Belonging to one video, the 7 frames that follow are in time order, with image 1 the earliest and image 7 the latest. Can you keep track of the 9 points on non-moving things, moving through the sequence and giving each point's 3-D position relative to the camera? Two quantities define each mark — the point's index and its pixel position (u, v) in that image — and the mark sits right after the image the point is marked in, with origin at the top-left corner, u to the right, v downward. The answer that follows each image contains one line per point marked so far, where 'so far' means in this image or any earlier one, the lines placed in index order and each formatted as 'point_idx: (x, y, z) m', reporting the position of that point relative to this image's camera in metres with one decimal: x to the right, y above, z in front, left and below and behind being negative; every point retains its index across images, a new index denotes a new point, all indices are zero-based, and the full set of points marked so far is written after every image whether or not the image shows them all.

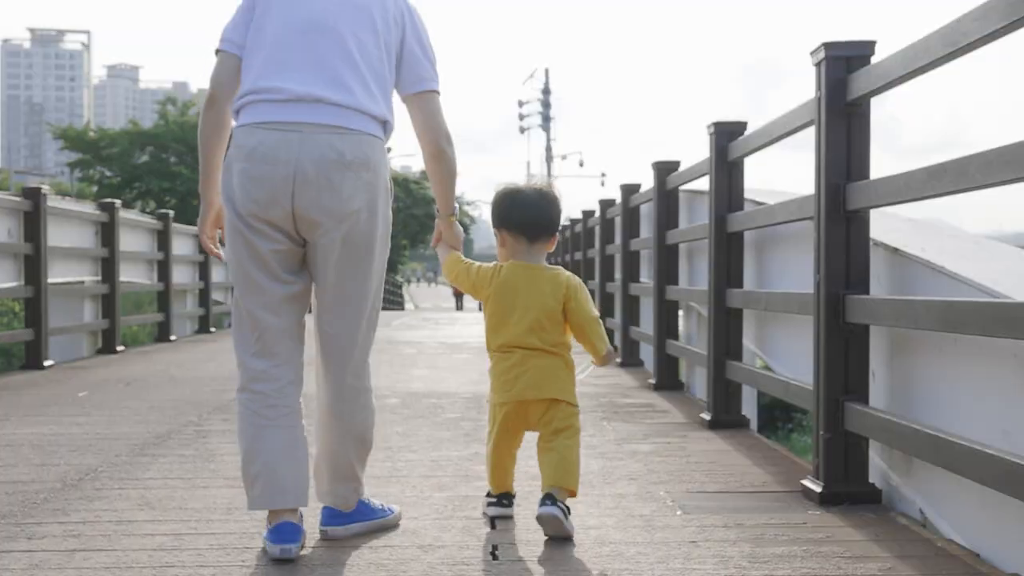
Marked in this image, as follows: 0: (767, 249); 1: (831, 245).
0: (+1.1, +0.2, +4.7) m
1: (+0.9, +0.1, +3.2) m
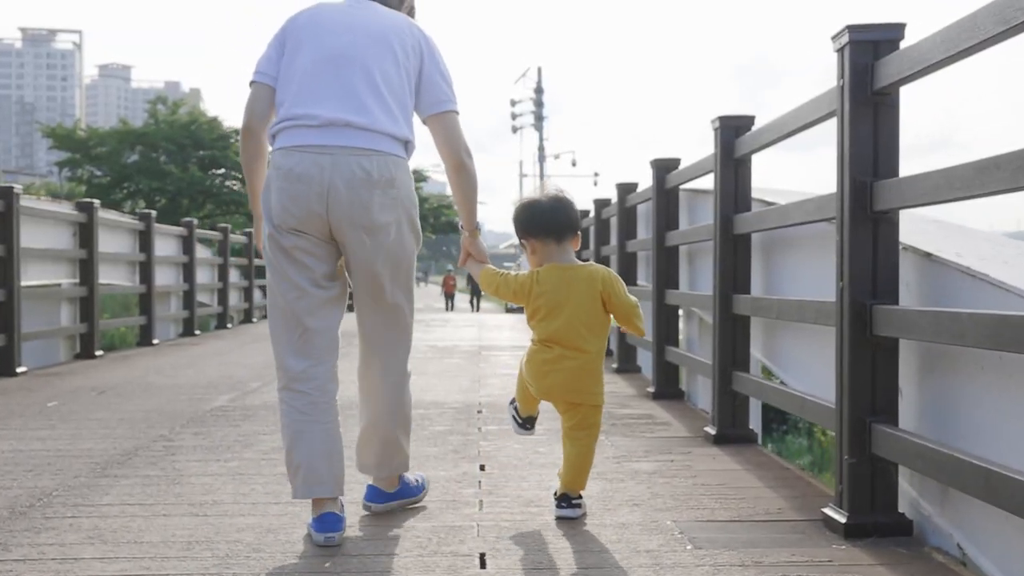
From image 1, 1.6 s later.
0: (+1.1, +0.1, +4.4) m
1: (+0.9, +0.1, +2.9) m
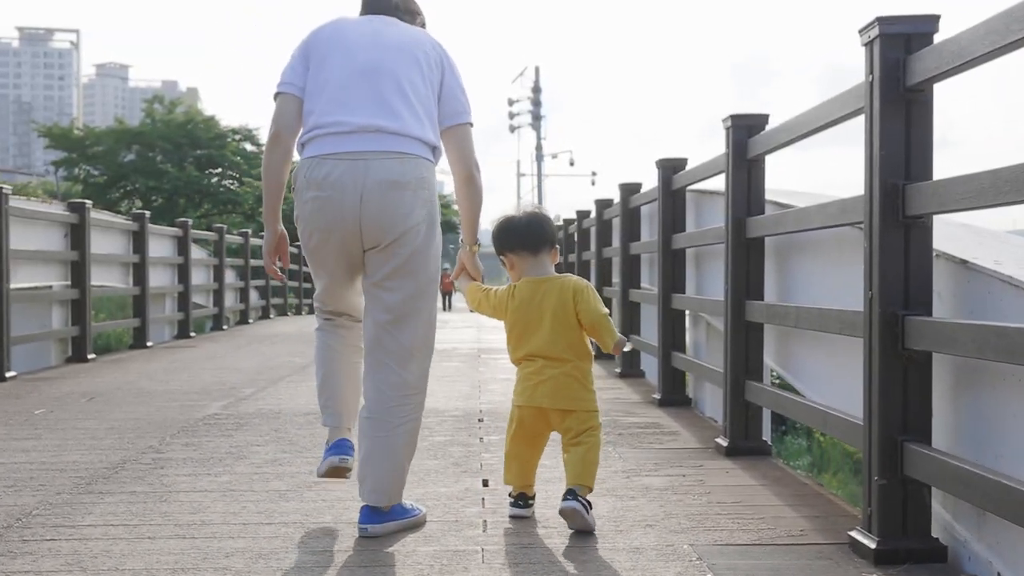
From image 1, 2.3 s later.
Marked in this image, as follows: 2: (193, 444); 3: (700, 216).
0: (+1.1, +0.1, +4.2) m
1: (+0.9, +0.1, +2.7) m
2: (-1.4, -0.7, +4.8) m
3: (+1.0, +0.4, +6.0) m
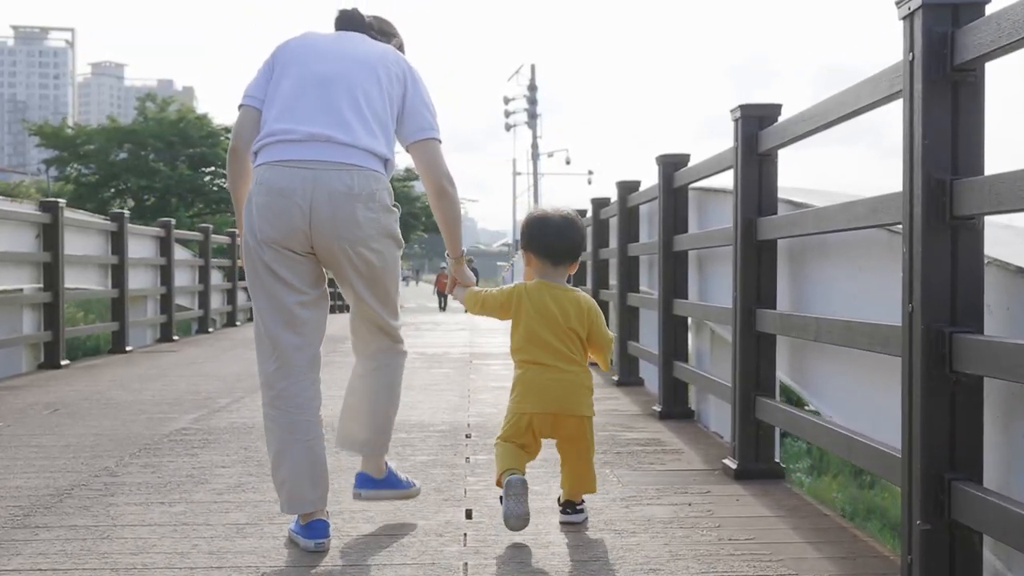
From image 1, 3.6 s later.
0: (+1.0, +0.1, +3.9) m
1: (+0.9, +0.1, +2.3) m
2: (-1.4, -0.7, +4.4) m
3: (+1.0, +0.4, +5.6) m
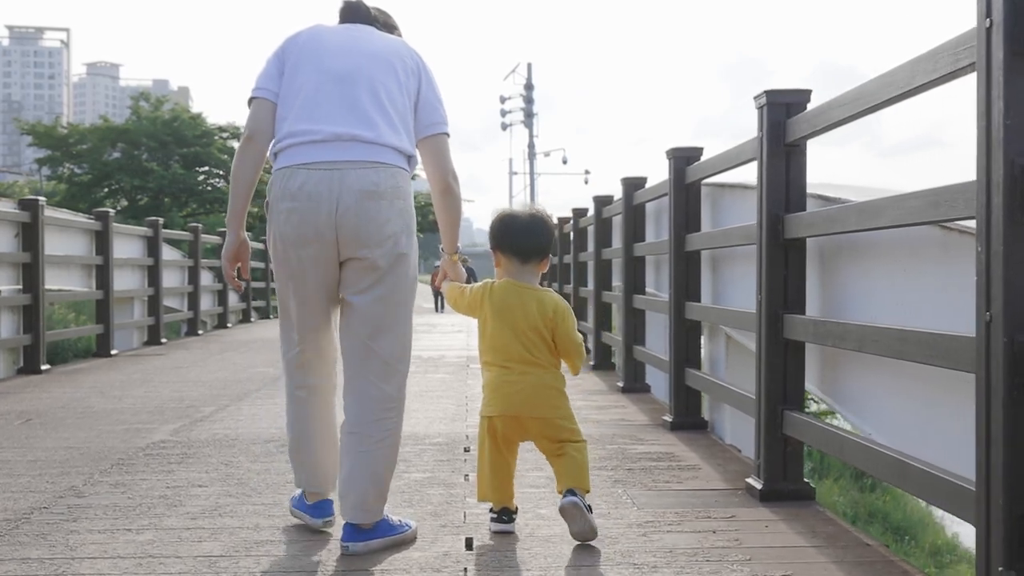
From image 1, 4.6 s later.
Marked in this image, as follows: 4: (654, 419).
0: (+1.0, +0.1, +3.5) m
1: (+0.9, 0.0, +2.0) m
2: (-1.4, -0.7, +4.0) m
3: (+1.0, +0.4, +5.3) m
4: (+0.7, -0.7, +5.6) m
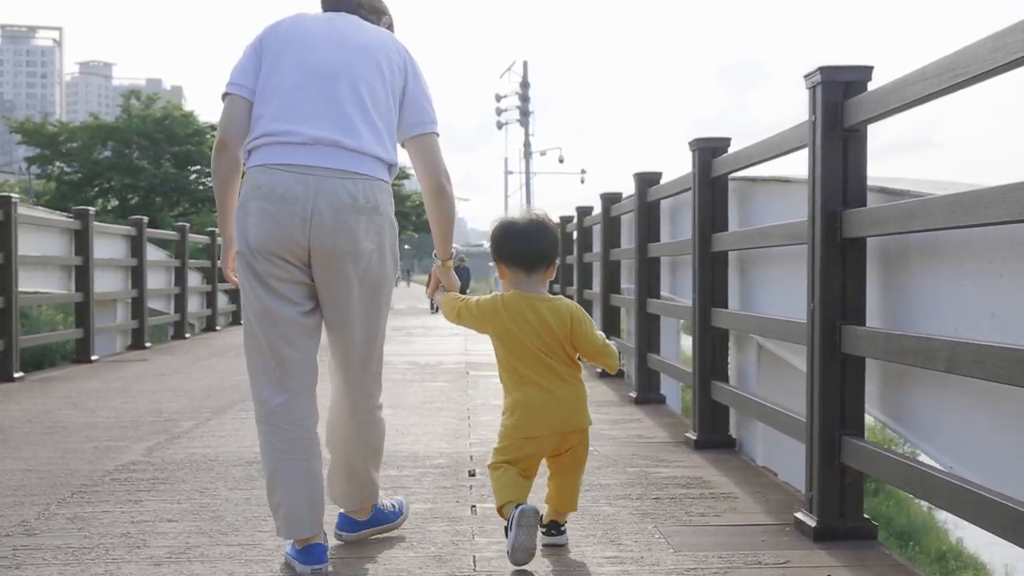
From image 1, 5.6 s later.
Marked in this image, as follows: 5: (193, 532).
0: (+1.1, +0.1, +3.0) m
1: (+1.0, 0.0, +1.5) m
2: (-1.4, -0.7, +3.5) m
3: (+1.0, +0.3, +4.8) m
4: (+0.8, -0.7, +5.1) m
5: (-1.0, -0.7, +3.3) m
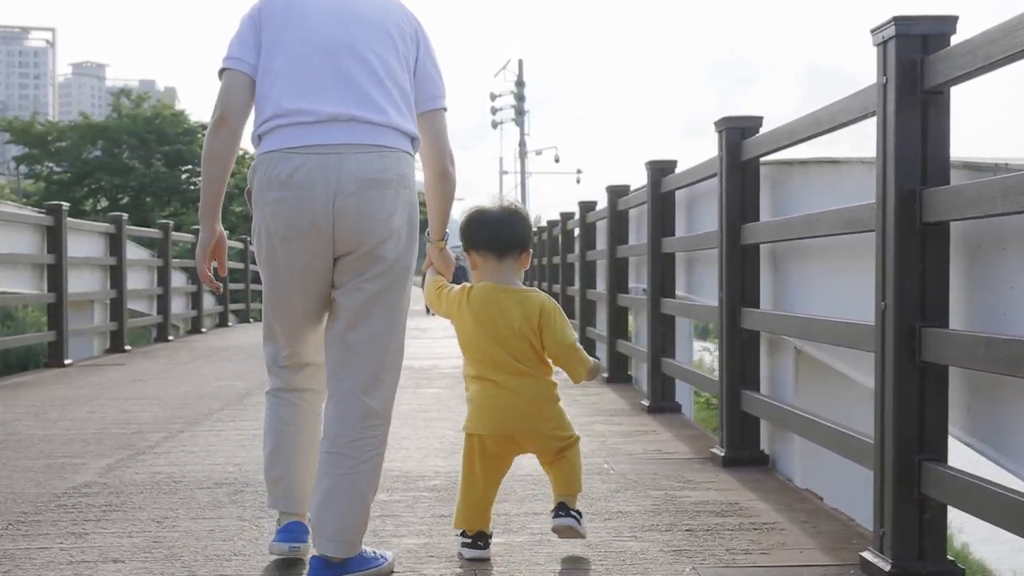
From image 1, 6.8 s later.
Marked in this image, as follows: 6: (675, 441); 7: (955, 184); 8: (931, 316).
0: (+1.1, +0.1, +2.5) m
1: (+1.0, 0.0, +1.0) m
2: (-1.3, -0.7, +3.0) m
3: (+1.0, +0.3, +4.3) m
4: (+0.8, -0.7, +4.6) m
5: (-0.9, -0.7, +2.8) m
6: (+0.7, -0.7, +4.9) m
7: (+1.0, +0.2, +2.5) m
8: (+1.0, -0.1, +2.6) m
